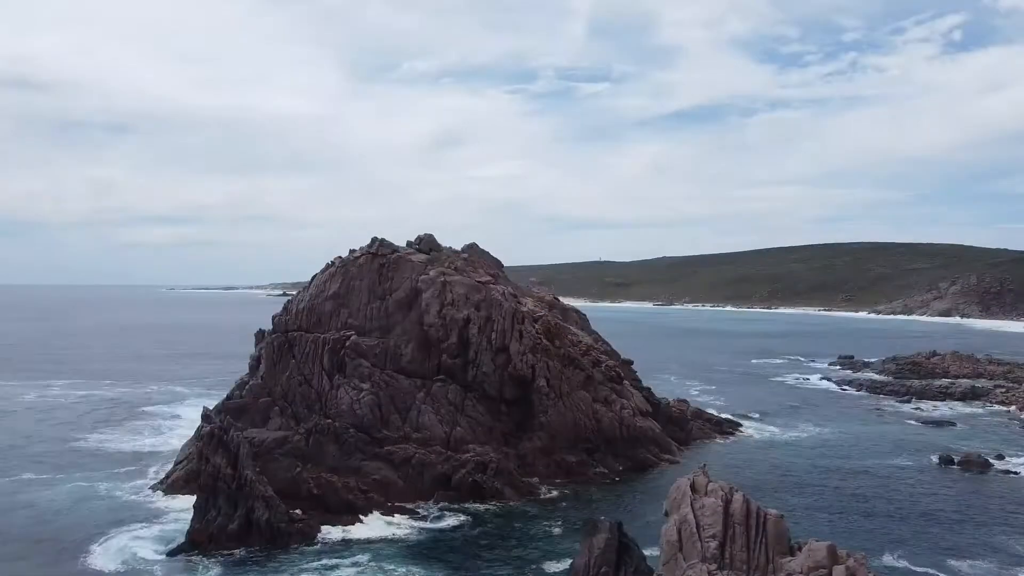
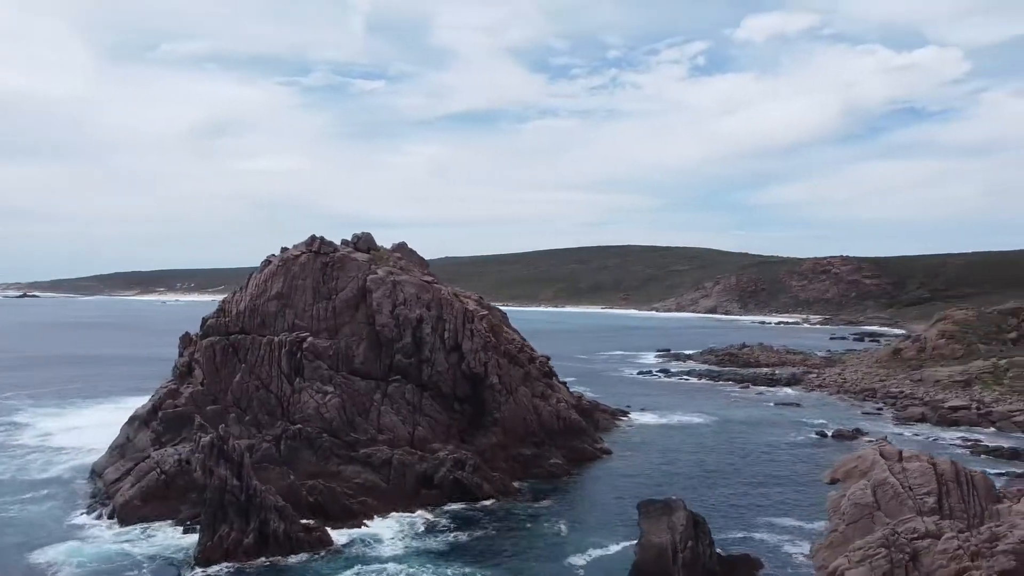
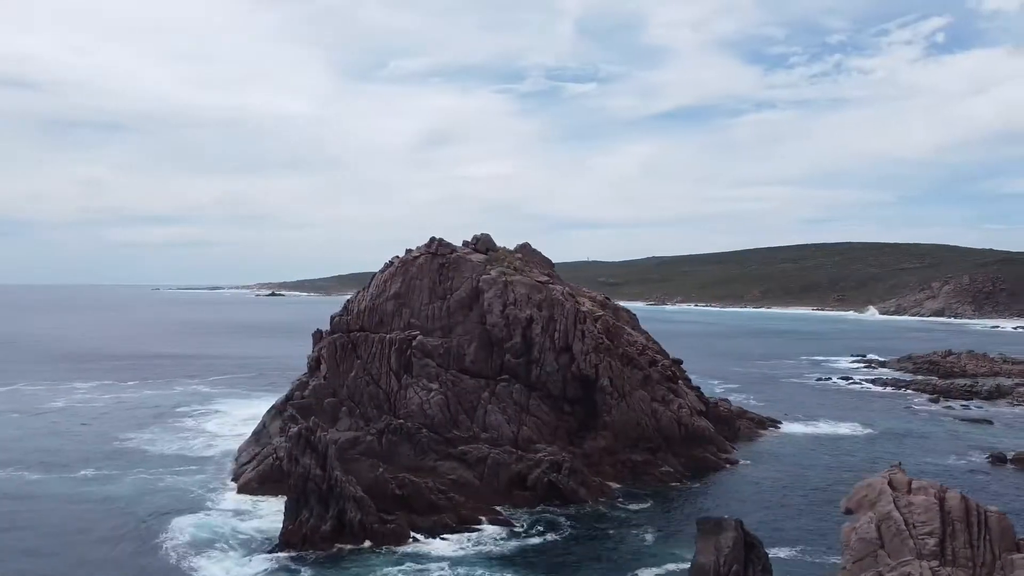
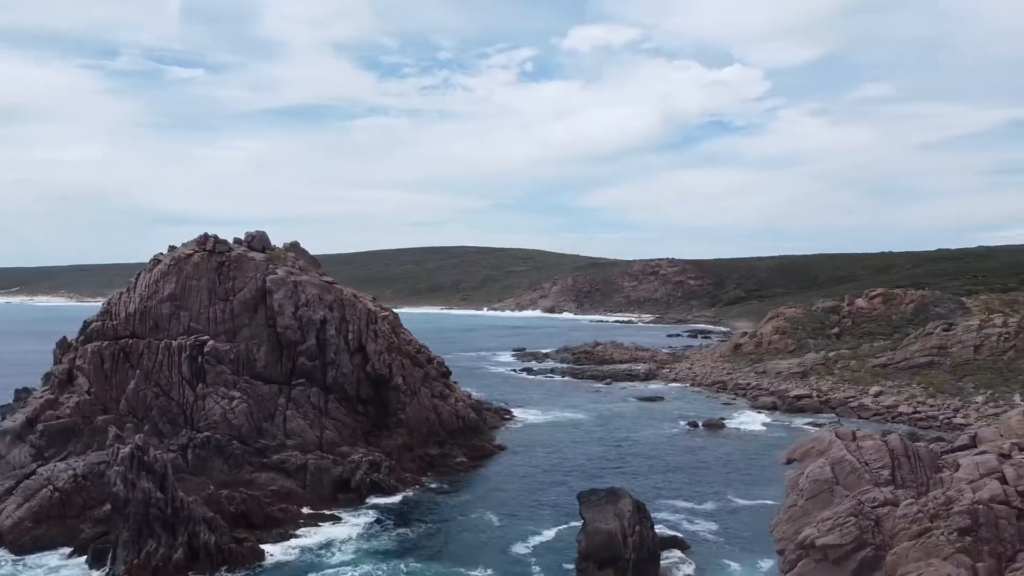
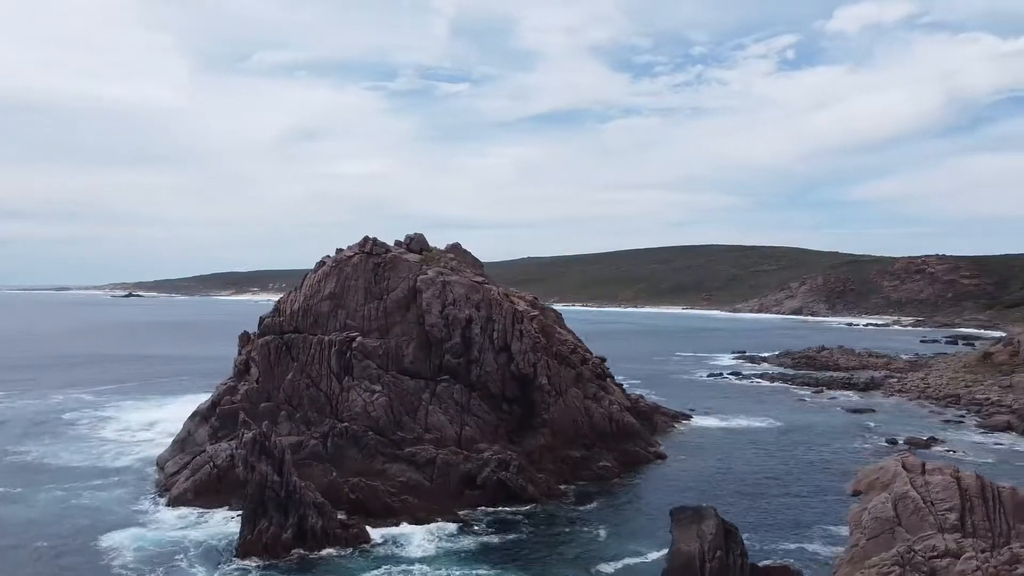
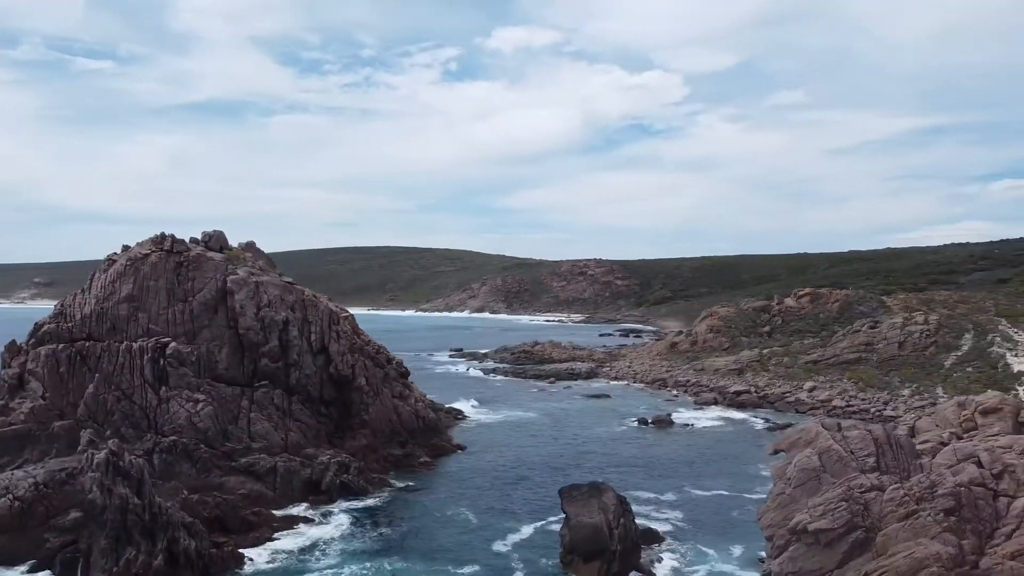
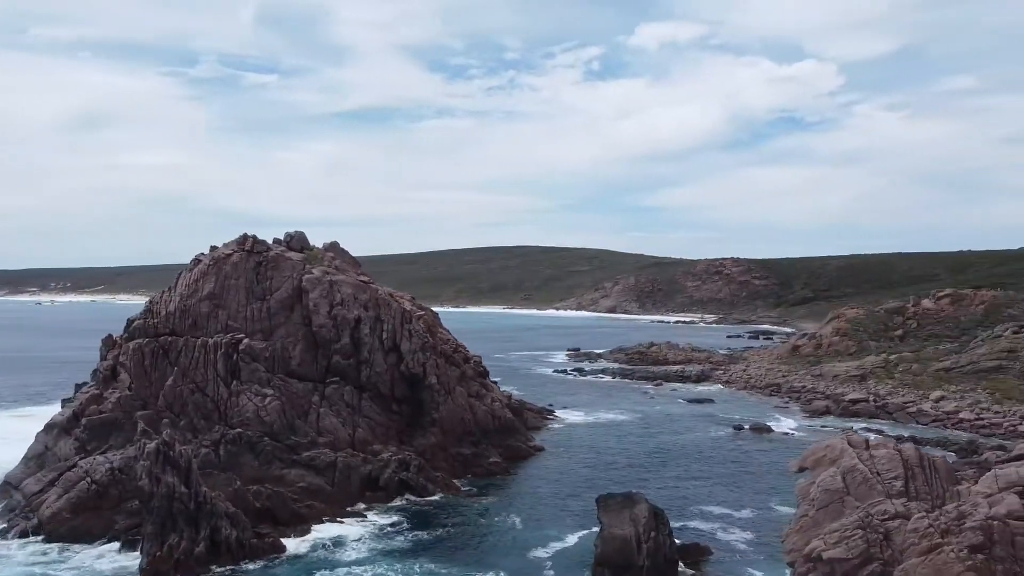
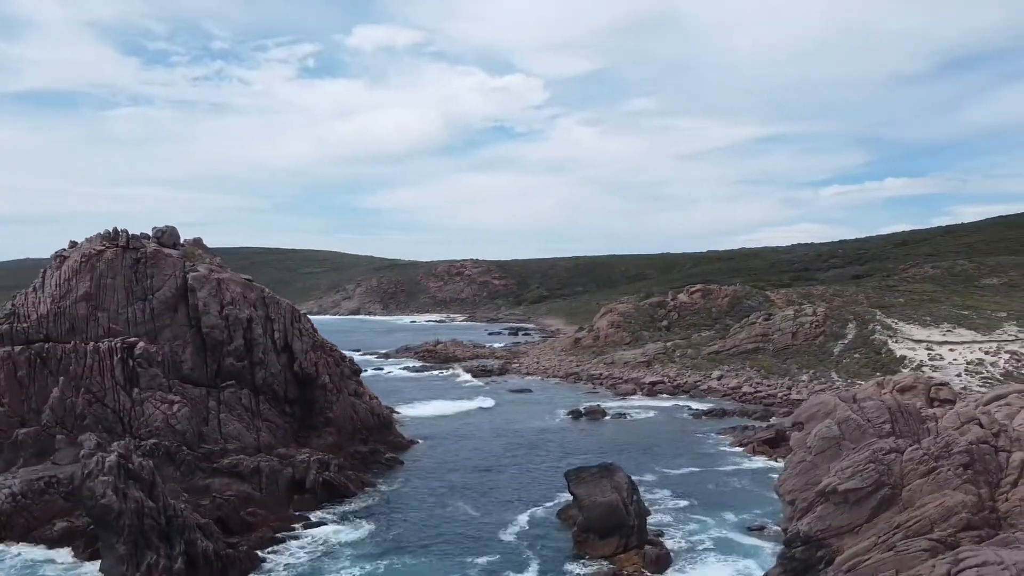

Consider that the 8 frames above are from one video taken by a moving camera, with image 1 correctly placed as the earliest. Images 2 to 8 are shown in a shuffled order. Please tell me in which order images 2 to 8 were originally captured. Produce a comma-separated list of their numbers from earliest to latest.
3, 5, 2, 7, 4, 6, 8
